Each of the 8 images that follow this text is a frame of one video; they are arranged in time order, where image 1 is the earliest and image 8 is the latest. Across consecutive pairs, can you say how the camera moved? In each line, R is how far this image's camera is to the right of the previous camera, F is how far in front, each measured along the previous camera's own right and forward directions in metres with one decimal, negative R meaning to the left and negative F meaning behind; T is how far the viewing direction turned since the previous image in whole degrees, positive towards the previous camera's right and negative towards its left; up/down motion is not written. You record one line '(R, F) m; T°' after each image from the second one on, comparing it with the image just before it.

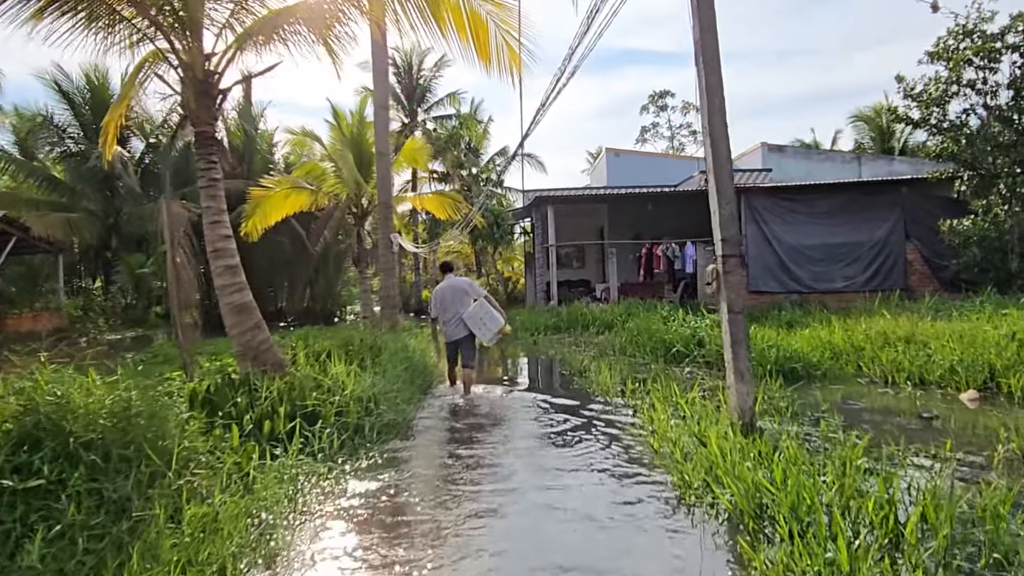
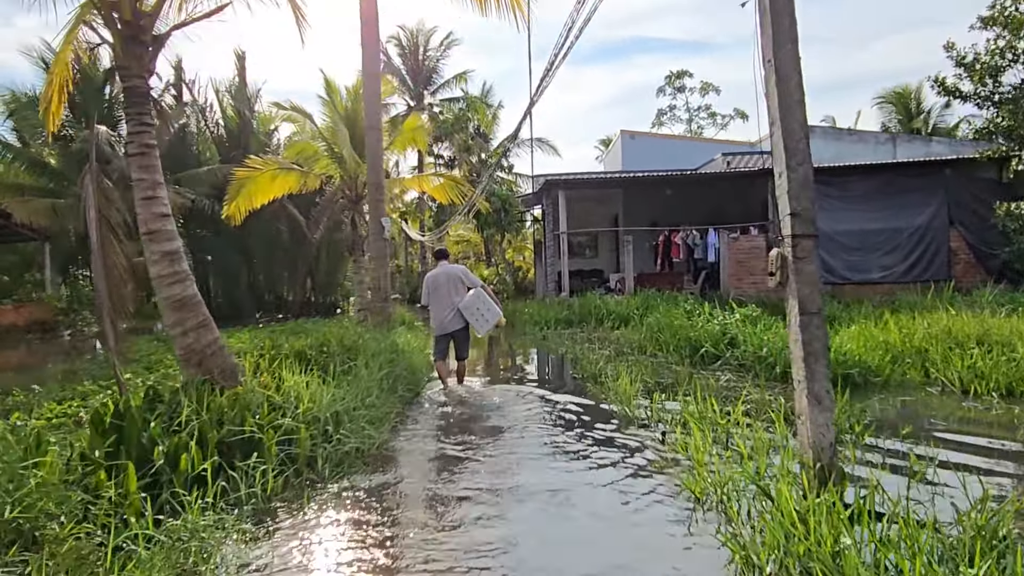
(+0.1, +1.3) m; -1°
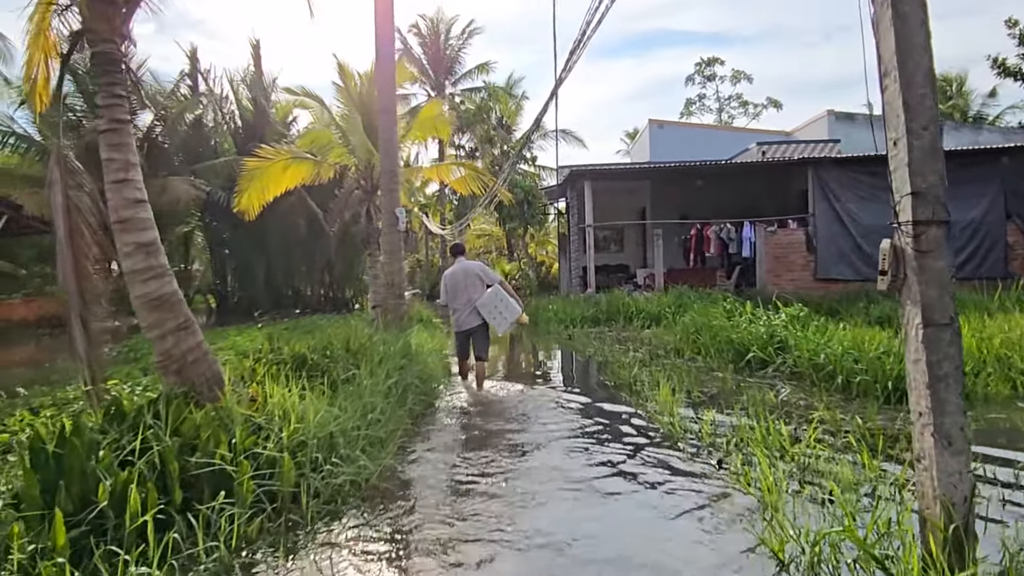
(0.0, +0.8) m; -2°
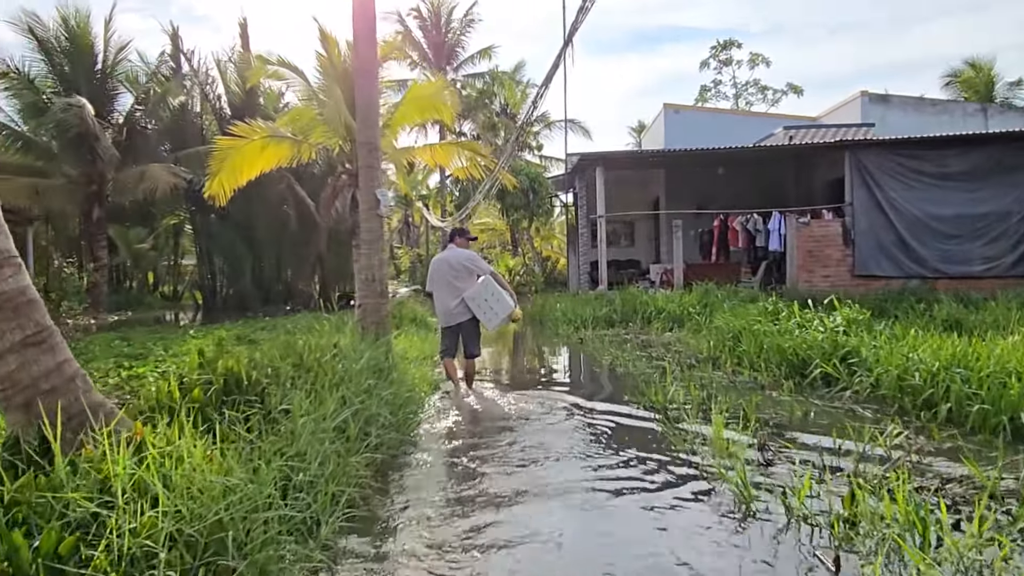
(0.0, +1.6) m; 0°
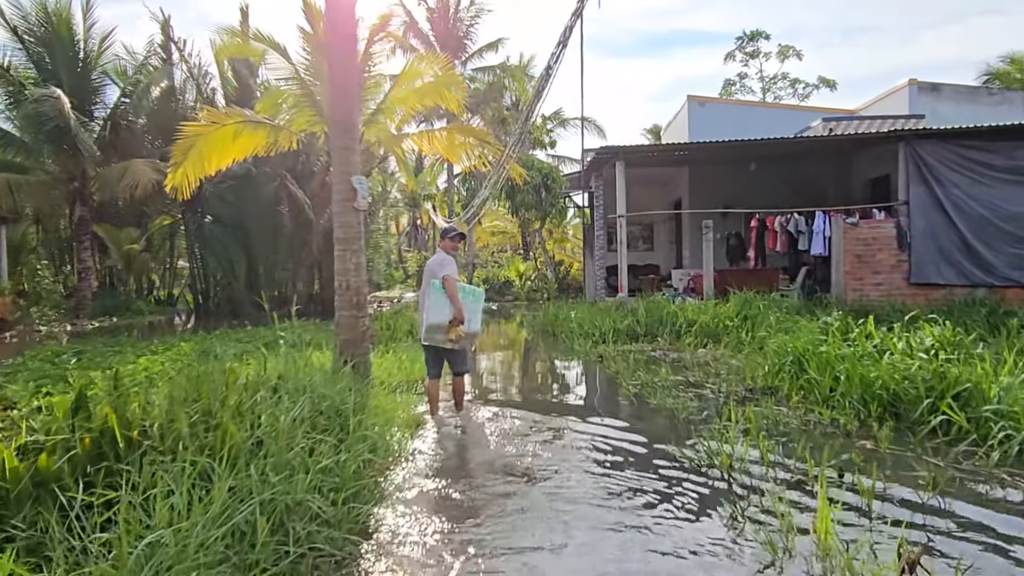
(0.0, +1.6) m; -1°
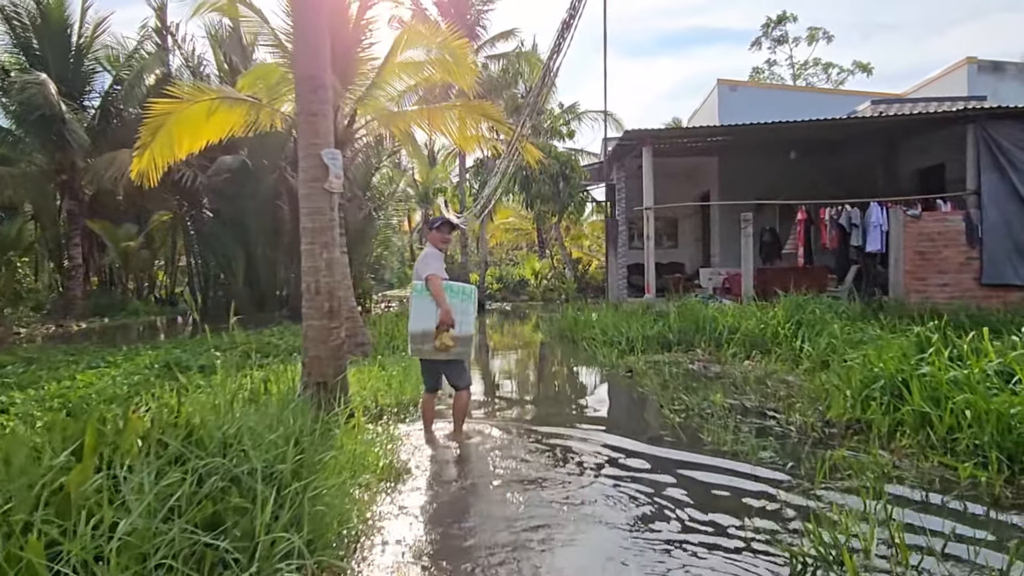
(0.0, +1.4) m; -1°
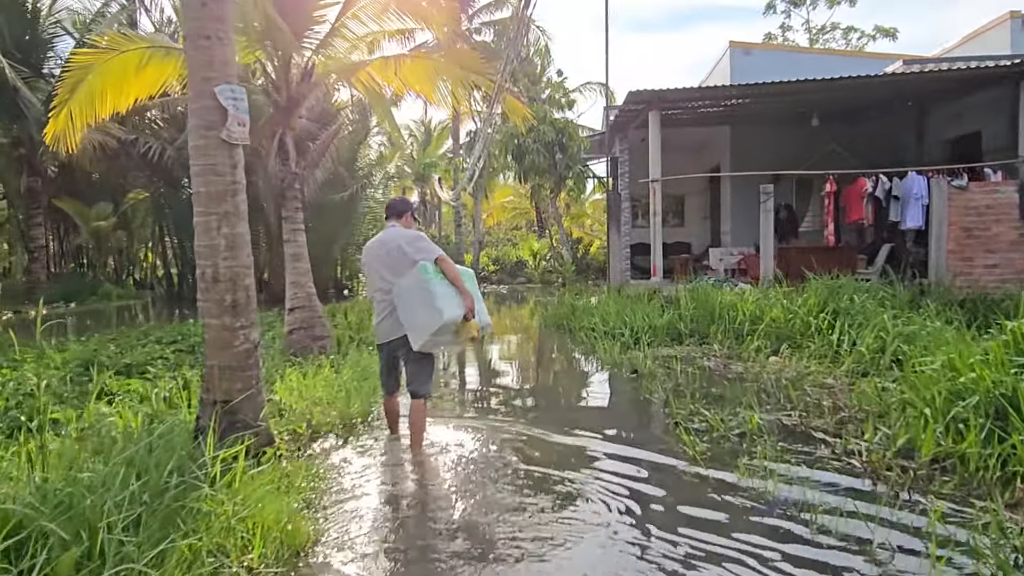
(+0.2, +1.4) m; 0°
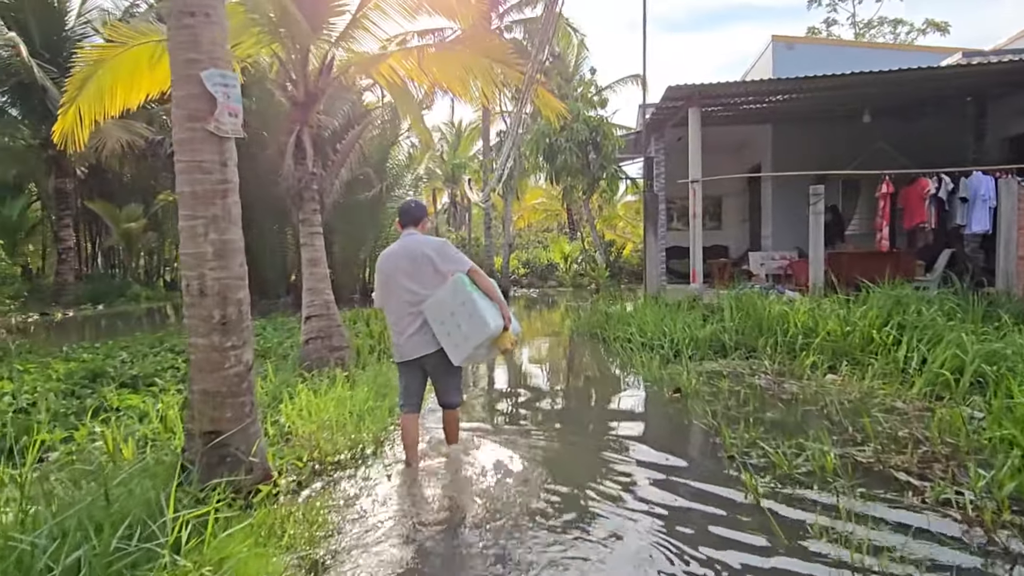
(0.0, +0.6) m; -2°
